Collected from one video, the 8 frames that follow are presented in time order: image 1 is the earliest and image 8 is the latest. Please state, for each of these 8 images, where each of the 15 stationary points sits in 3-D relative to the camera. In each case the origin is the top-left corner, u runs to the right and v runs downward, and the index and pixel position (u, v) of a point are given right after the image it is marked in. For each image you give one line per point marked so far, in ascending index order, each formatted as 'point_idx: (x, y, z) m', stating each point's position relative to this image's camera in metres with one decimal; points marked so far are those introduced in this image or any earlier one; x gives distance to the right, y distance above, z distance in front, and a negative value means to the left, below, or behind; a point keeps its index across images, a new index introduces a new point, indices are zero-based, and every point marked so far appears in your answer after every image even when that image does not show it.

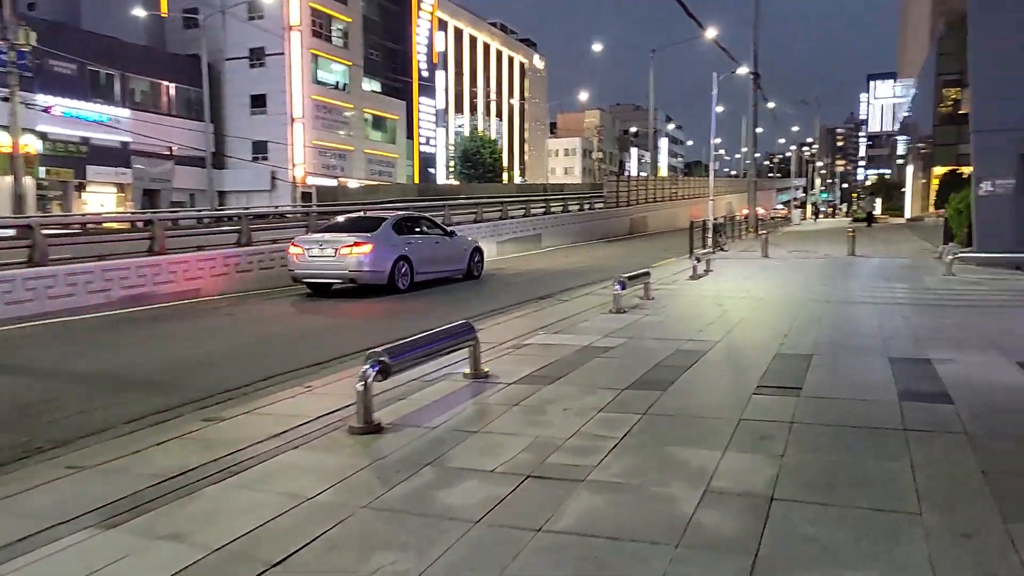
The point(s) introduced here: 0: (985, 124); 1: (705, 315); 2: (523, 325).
0: (+12.0, +4.1, +18.1) m
1: (+3.2, -0.5, +11.7) m
2: (+0.2, -0.6, +11.3) m
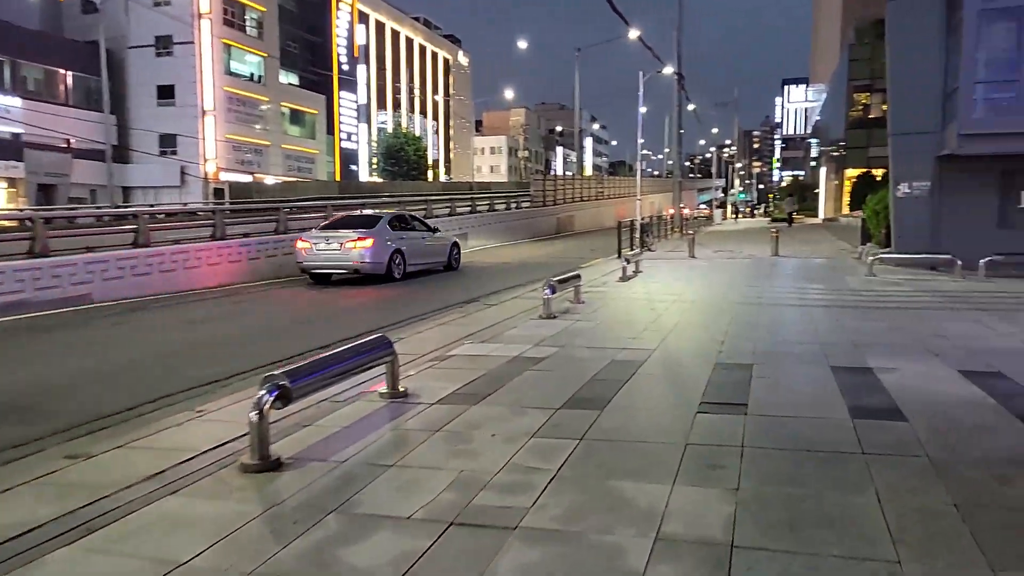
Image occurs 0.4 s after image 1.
0: (+10.1, +4.1, +18.5) m
1: (+2.0, -0.5, +11.3) m
2: (-0.9, -0.7, +10.5) m
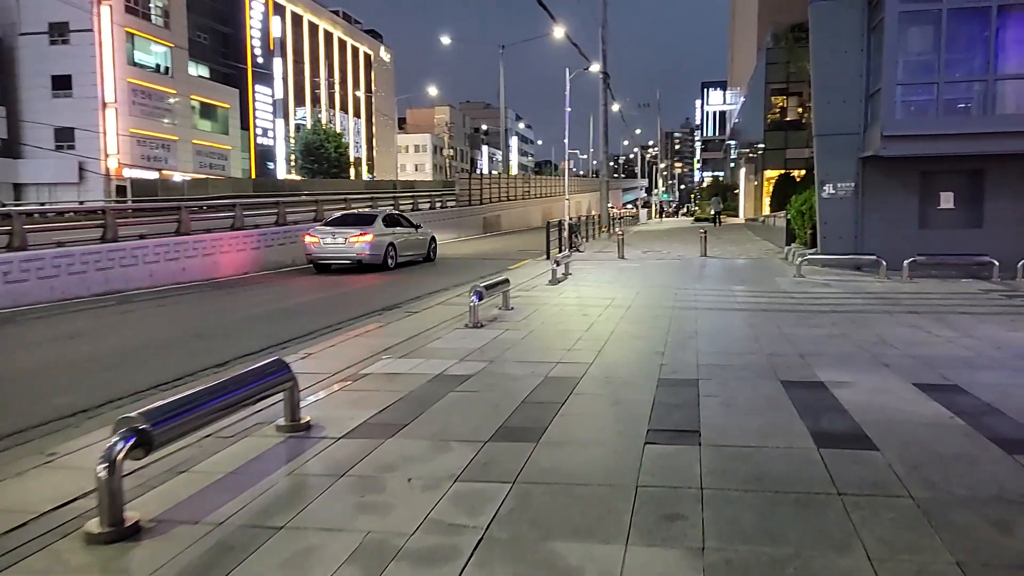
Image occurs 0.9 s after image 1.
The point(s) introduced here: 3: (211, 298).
0: (+8.1, +4.1, +18.6) m
1: (+0.9, -0.6, +10.5) m
2: (-1.9, -0.8, +9.5) m
3: (-6.4, -0.2, +15.4) m
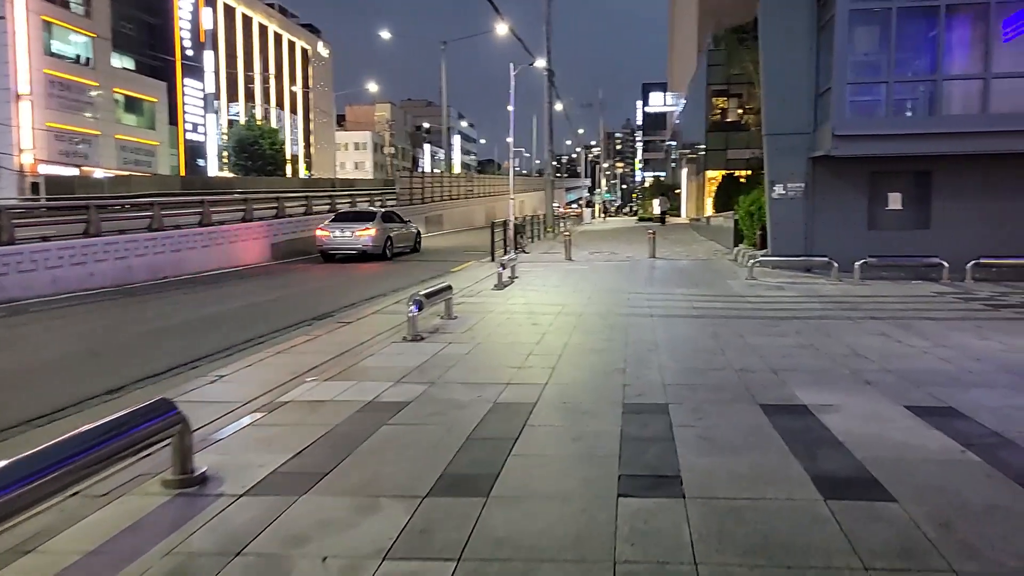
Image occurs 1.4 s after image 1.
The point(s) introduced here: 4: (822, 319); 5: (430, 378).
0: (+6.7, +4.1, +18.2) m
1: (+0.1, -0.7, +9.6) m
2: (-2.6, -0.9, +8.3) m
3: (-7.6, -0.4, +13.8) m
4: (+4.7, -0.5, +10.9) m
5: (-0.9, -1.0, +7.6) m
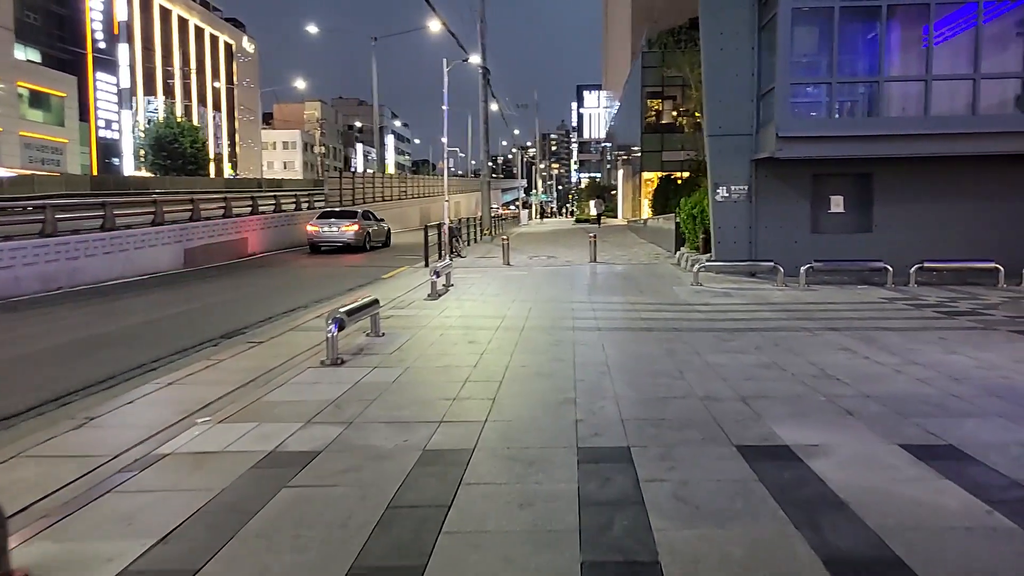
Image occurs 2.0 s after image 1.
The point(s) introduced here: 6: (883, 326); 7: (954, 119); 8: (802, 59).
0: (+5.1, +3.9, +17.6) m
1: (-0.6, -0.9, +8.5) m
2: (-3.2, -1.1, +7.0) m
3: (-8.7, -0.6, +12.0) m
4: (+3.8, -0.6, +10.2) m
5: (-1.5, -1.2, +6.4) m
6: (+5.5, -0.6, +10.6) m
7: (+9.7, +3.7, +15.7) m
8: (+6.7, +5.3, +16.5) m
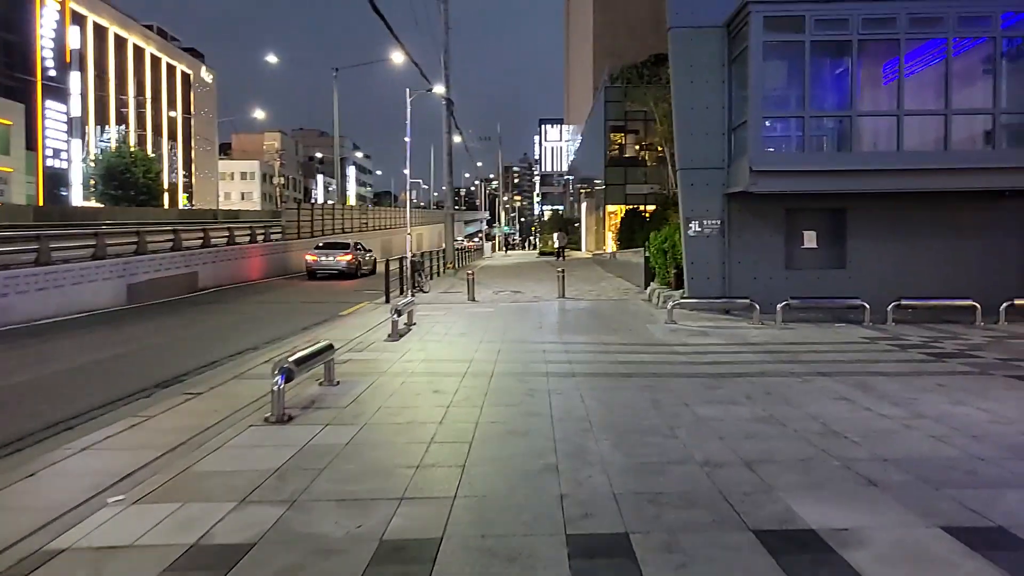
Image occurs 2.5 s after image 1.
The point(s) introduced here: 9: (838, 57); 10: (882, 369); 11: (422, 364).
0: (+4.2, +3.0, +17.2) m
1: (-1.0, -1.4, +7.6) m
2: (-3.5, -1.6, +5.9) m
3: (-9.2, -1.3, +10.7) m
4: (+3.4, -1.2, +9.5) m
5: (-1.7, -1.6, +5.4) m
6: (+5.1, -1.2, +10.0) m
7: (+9.0, +2.9, +15.5) m
8: (+5.9, +4.4, +16.2) m
9: (+7.3, +5.2, +16.1) m
10: (+5.3, -1.1, +10.2) m
11: (-1.4, -1.2, +10.8) m
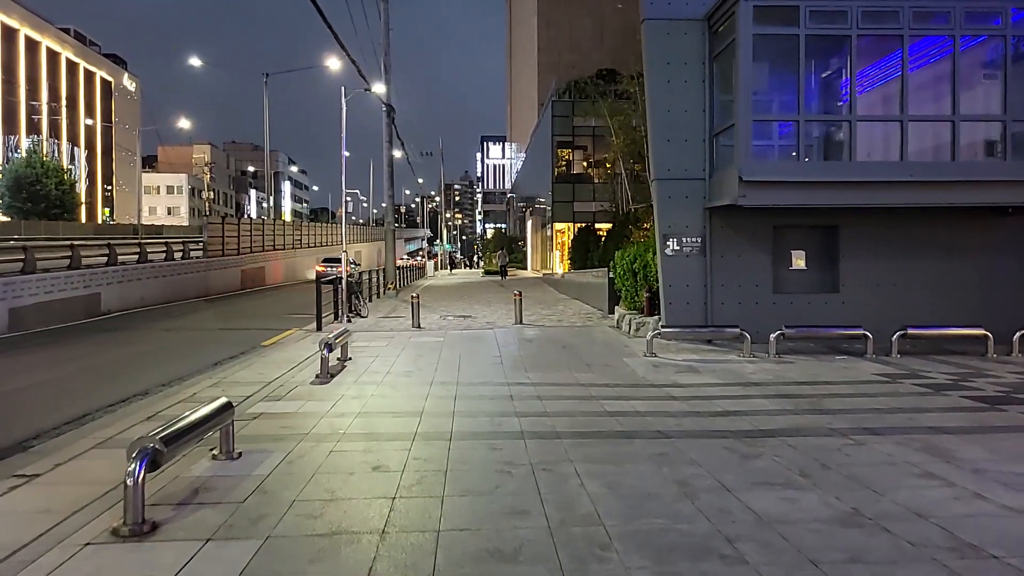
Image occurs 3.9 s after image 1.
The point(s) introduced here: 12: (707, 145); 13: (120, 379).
0: (+3.3, +2.5, +15.2) m
1: (-1.1, -1.7, +5.1) m
2: (-3.5, -1.8, +3.2) m
3: (-9.6, -1.7, +7.5) m
4: (+3.1, -1.5, +7.4) m
5: (-1.7, -1.8, +2.9) m
6: (+4.7, -1.5, +8.0) m
7: (+8.1, +2.4, +13.9) m
8: (+5.0, +3.9, +14.4) m
9: (+6.4, +4.6, +14.4) m
10: (+4.9, -1.5, +8.2) m
11: (-1.8, -1.5, +8.3) m
12: (+4.2, +3.0, +15.3) m
13: (-6.6, -1.5, +12.1) m
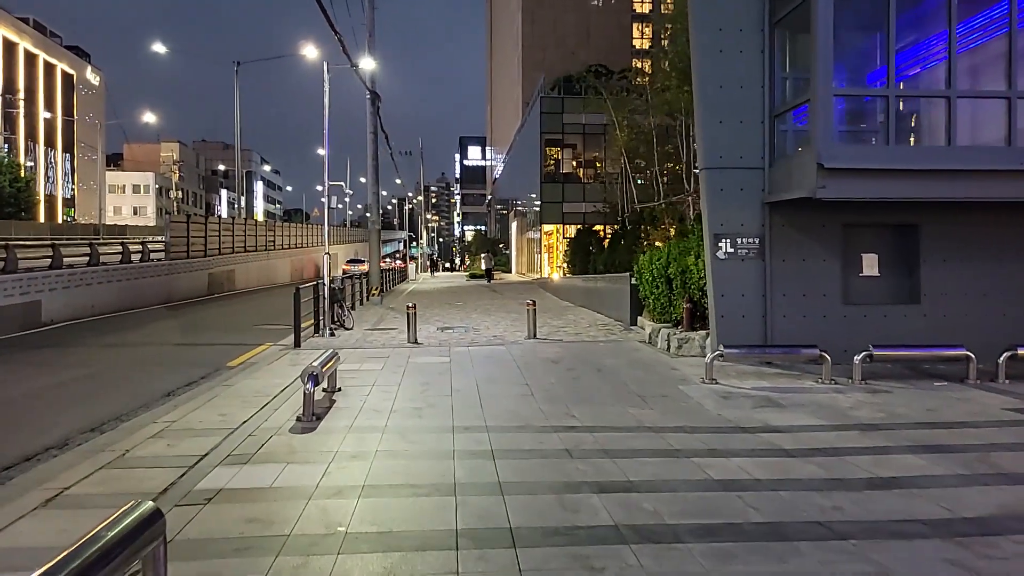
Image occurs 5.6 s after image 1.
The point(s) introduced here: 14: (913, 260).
0: (+3.6, +2.3, +12.7) m
1: (-0.4, -1.8, +2.4) m
2: (-2.7, -1.9, +0.5) m
3: (-8.9, -1.8, +4.5) m
4: (+3.7, -1.7, +4.9) m
5: (-0.8, -1.9, +0.2) m
6: (+5.3, -1.7, +5.6) m
7: (+8.5, +2.2, +11.6) m
8: (+5.4, +3.7, +11.9) m
9: (+6.8, +4.5, +12.0) m
10: (+5.5, -1.7, +5.8) m
11: (-1.2, -1.7, +5.6) m
12: (+4.5, +2.8, +12.8) m
13: (-6.1, -1.7, +9.2) m
14: (+7.1, +0.5, +12.7) m
